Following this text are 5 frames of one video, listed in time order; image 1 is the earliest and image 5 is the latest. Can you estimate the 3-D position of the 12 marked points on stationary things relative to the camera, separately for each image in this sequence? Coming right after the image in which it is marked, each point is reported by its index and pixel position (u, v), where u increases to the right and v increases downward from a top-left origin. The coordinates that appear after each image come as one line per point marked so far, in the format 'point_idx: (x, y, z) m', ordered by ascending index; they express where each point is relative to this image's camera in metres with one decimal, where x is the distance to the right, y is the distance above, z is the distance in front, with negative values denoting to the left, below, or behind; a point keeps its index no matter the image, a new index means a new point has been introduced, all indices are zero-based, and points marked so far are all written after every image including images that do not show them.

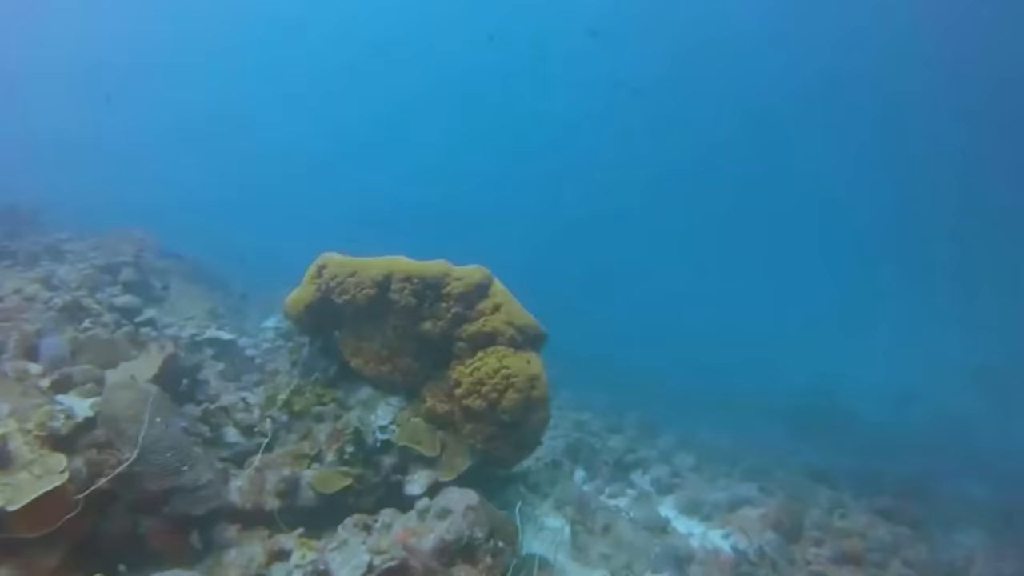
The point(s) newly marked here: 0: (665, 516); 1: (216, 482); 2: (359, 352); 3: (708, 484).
0: (+2.4, -3.5, +11.2) m
1: (-2.7, -1.8, +6.5) m
2: (-1.8, -0.7, +8.2) m
3: (+3.7, -3.5, +13.1) m
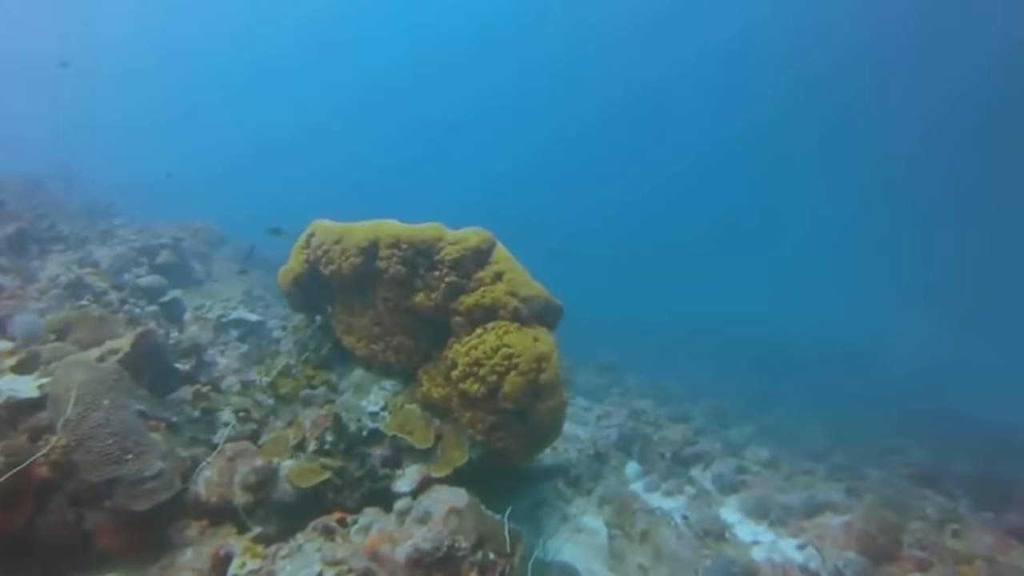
0: (+2.9, -3.1, +9.7) m
1: (-2.8, -1.5, +5.8) m
2: (-1.7, -0.4, +7.4) m
3: (+4.4, -3.1, +11.5) m
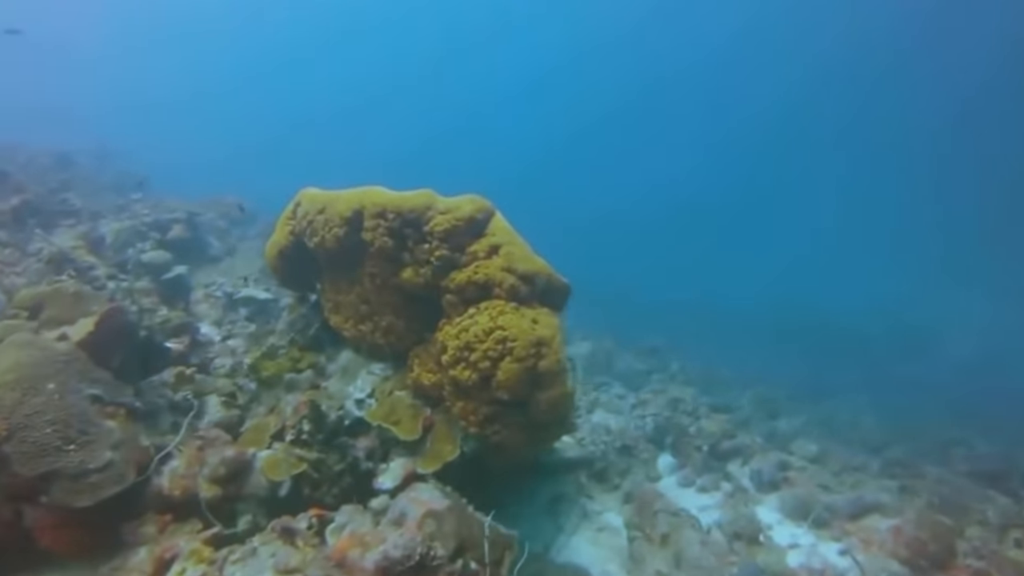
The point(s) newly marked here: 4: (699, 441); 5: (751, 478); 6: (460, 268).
0: (+3.1, -2.9, +8.8) m
1: (-2.9, -1.3, +5.3) m
2: (-1.6, -0.2, +6.7) m
3: (+4.7, -2.8, +10.4) m
4: (+2.9, -2.3, +10.9) m
5: (+3.4, -2.6, +10.0) m
6: (-0.4, +0.2, +6.0) m
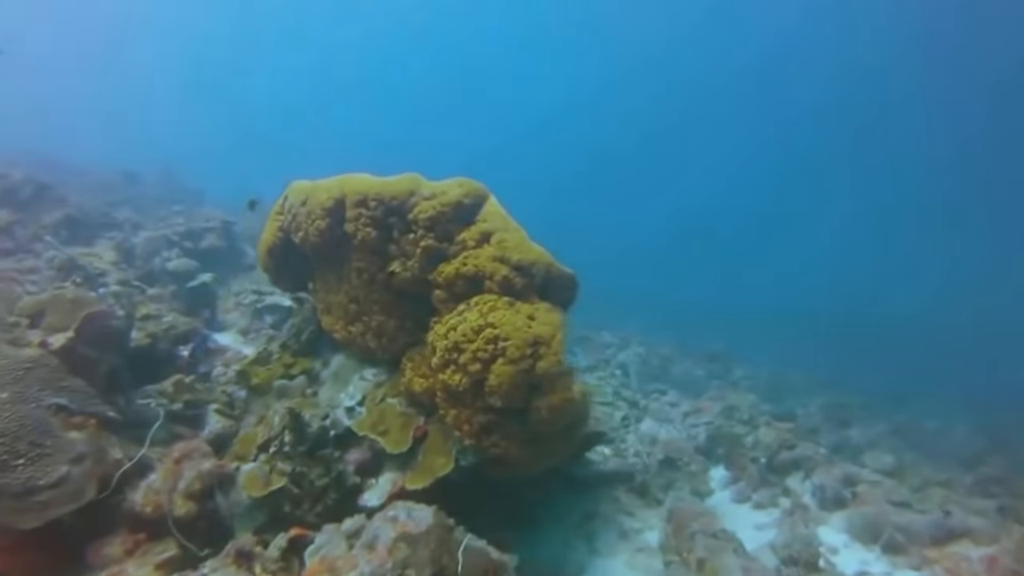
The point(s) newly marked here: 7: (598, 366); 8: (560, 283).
0: (+3.4, -2.8, +7.7) m
1: (-3.0, -1.3, +4.9) m
2: (-1.6, -0.2, +6.2) m
3: (+5.2, -2.7, +9.2) m
4: (+3.4, -2.3, +9.9) m
5: (+3.8, -2.6, +8.9) m
6: (-0.5, +0.2, +5.4) m
7: (+1.6, -1.4, +13.1) m
8: (+0.4, 0.0, +5.5) m
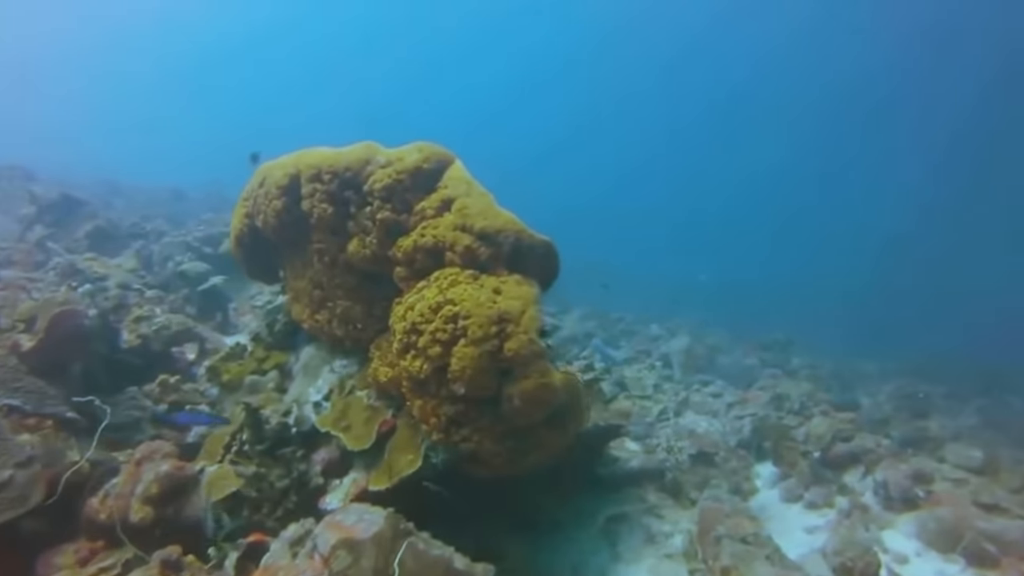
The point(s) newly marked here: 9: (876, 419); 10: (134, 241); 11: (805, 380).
0: (+3.5, -2.5, +6.8) m
1: (-3.2, -1.2, +4.6) m
2: (-1.7, -0.1, +5.7) m
3: (+5.5, -2.3, +8.1) m
4: (+3.7, -2.0, +8.9) m
5: (+4.0, -2.2, +7.9) m
6: (-0.7, +0.4, +4.9) m
7: (+2.2, -1.2, +12.3) m
8: (+0.2, +0.2, +4.8) m
9: (+5.4, -1.9, +10.7) m
10: (-6.5, +0.8, +12.2) m
11: (+4.9, -1.6, +12.0) m
